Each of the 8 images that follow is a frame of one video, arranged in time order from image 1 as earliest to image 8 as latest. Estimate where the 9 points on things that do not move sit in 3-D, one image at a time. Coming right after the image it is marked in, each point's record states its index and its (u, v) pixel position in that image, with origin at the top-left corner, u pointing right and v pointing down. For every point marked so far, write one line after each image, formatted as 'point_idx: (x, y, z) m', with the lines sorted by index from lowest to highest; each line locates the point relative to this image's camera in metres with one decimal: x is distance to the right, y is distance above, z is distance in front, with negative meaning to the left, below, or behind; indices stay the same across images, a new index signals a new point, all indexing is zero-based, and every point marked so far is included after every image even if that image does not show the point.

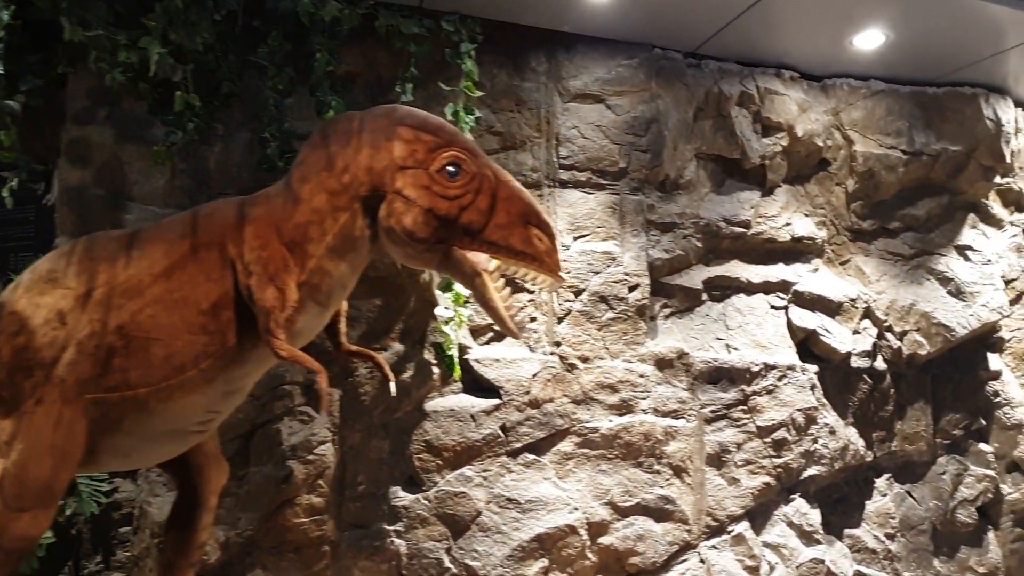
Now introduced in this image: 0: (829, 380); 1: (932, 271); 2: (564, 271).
0: (+1.2, -0.3, +2.8) m
1: (+1.7, +0.1, +3.0) m
2: (+0.2, +0.1, +2.5) m
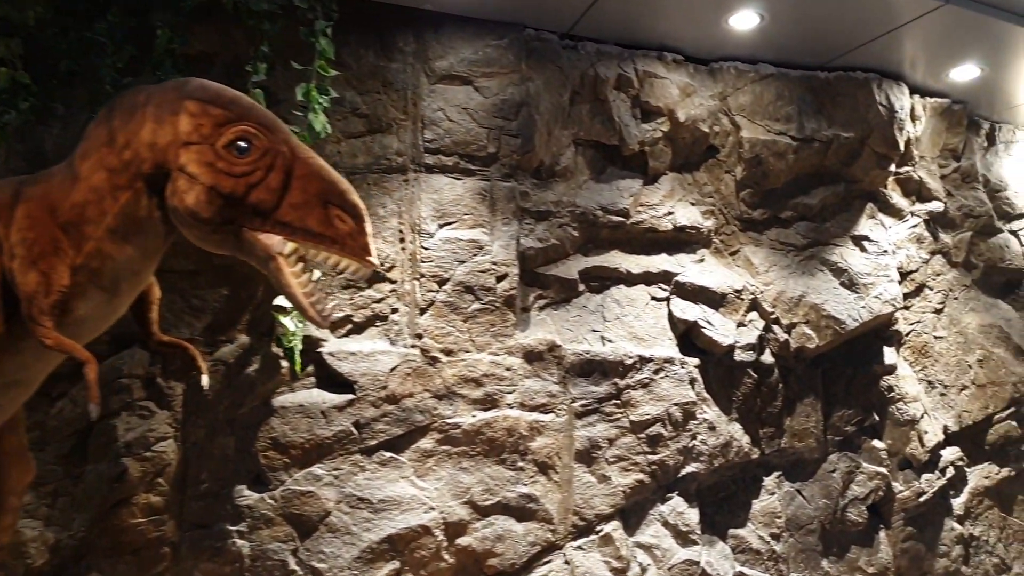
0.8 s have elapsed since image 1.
0: (+0.7, -0.3, +2.7) m
1: (+1.2, +0.1, +2.9) m
2: (-0.3, +0.1, +2.4) m
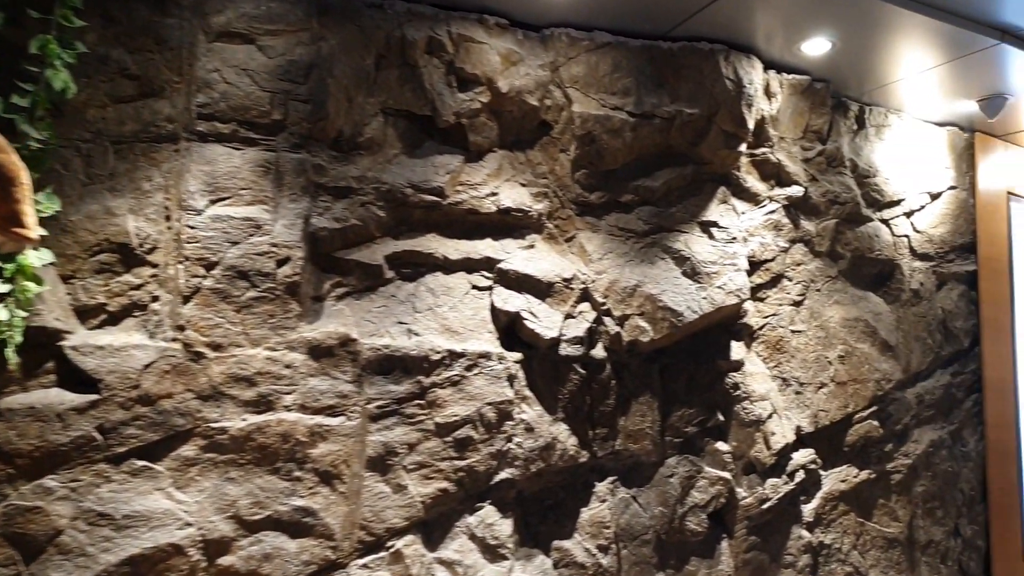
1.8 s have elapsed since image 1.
0: (+0.1, -0.3, +2.5) m
1: (+0.6, +0.1, +2.7) m
2: (-0.9, +0.1, +2.1) m
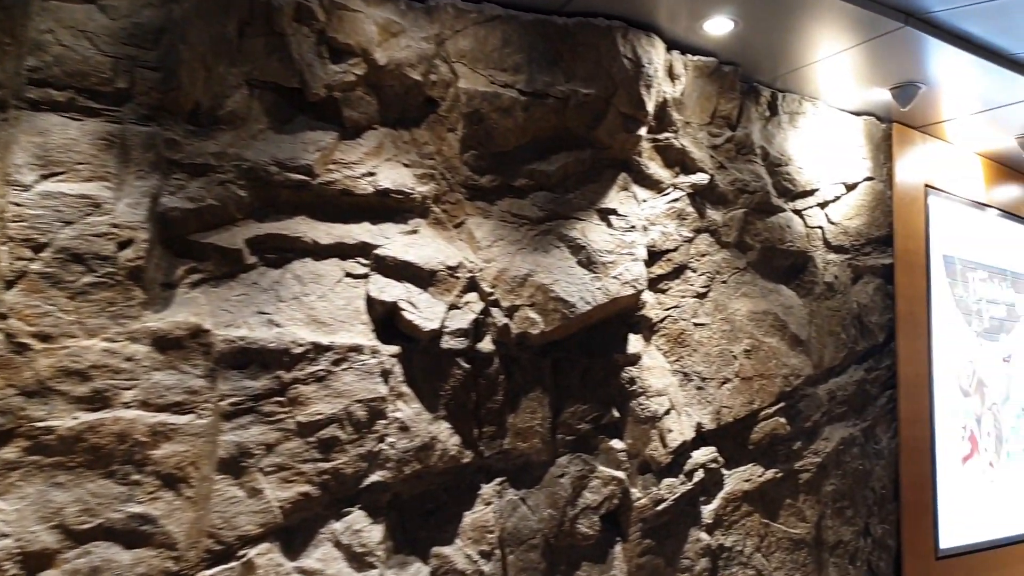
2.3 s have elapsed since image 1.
0: (-0.3, -0.2, +2.3) m
1: (+0.2, +0.2, +2.5) m
2: (-1.3, +0.2, +1.9) m
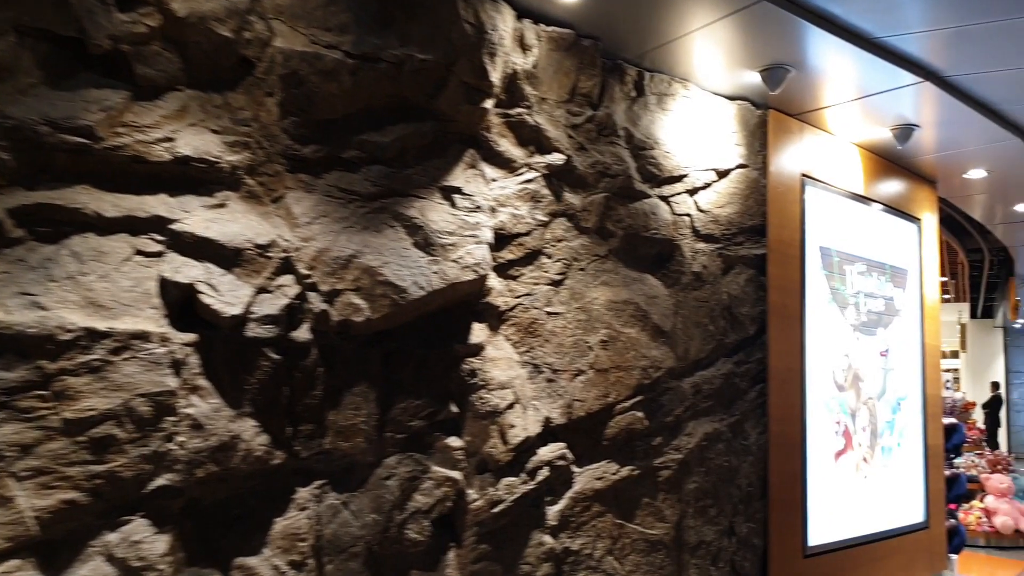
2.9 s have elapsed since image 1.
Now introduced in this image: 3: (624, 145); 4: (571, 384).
0: (-0.8, -0.2, +2.0) m
1: (-0.4, +0.2, +2.3) m
2: (-1.7, +0.2, +1.6) m
3: (+0.4, +0.5, +2.8) m
4: (+0.2, -0.3, +2.6) m
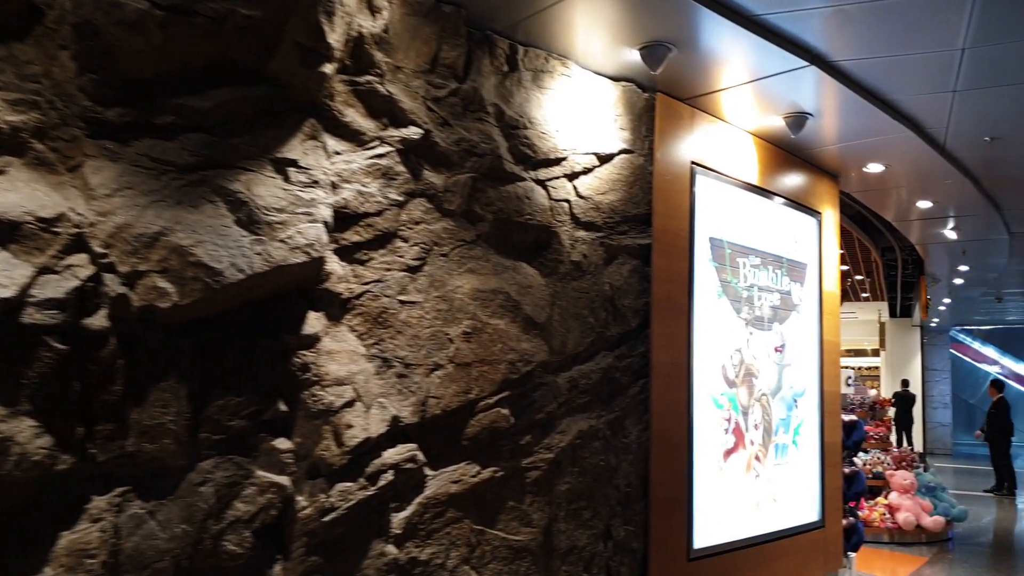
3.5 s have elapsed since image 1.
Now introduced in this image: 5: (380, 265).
0: (-1.2, -0.1, +1.8) m
1: (-0.8, +0.3, +2.1) m
2: (-2.1, +0.3, +1.2) m
3: (-0.1, +0.6, +2.6) m
4: (-0.3, -0.3, +2.4) m
5: (-0.4, +0.1, +2.4) m
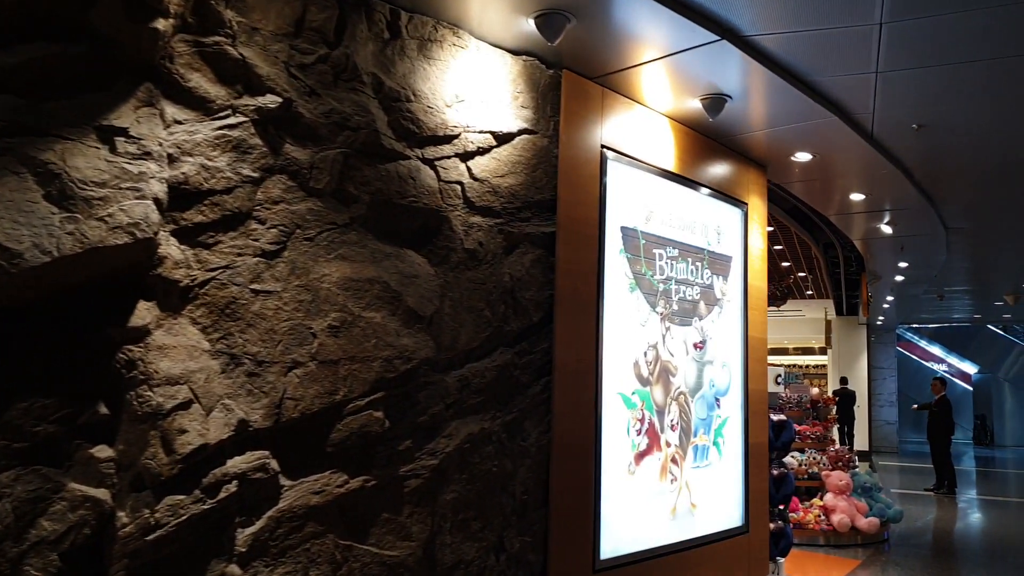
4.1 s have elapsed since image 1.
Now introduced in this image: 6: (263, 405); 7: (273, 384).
0: (-1.6, -0.1, +1.5) m
1: (-1.2, +0.3, +1.8) m
2: (-2.4, +0.3, +0.9) m
3: (-0.5, +0.6, +2.4) m
4: (-0.6, -0.3, +2.1) m
5: (-0.8, +0.1, +2.1) m
6: (-0.7, -0.3, +2.1) m
7: (-0.7, -0.3, +2.1) m
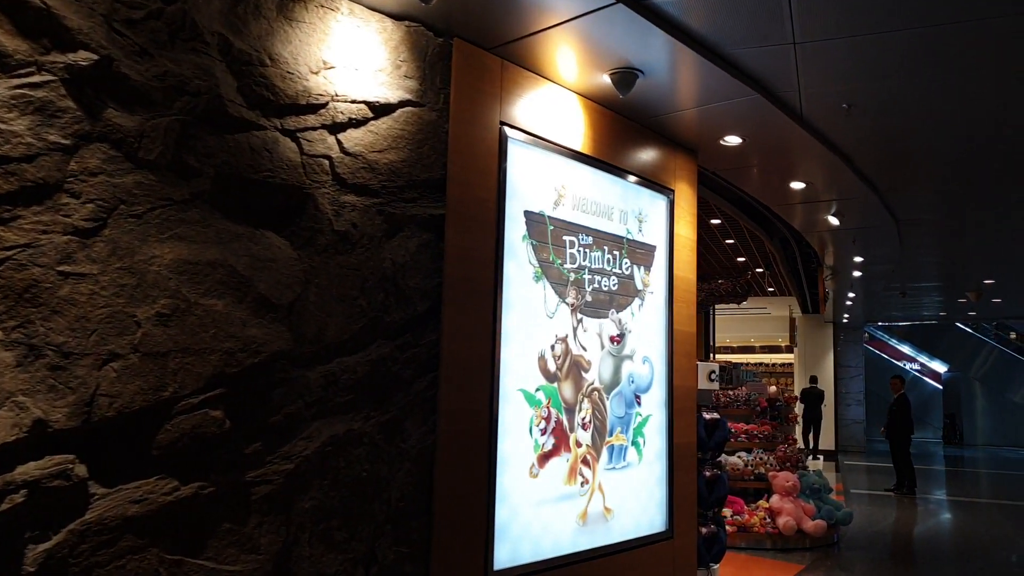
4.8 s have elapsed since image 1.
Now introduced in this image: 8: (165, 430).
0: (-2.0, 0.0, +1.2) m
1: (-1.5, +0.3, +1.5) m
2: (-2.8, +0.4, +0.6) m
3: (-0.8, +0.7, +2.1) m
4: (-1.0, -0.2, +1.9) m
5: (-1.2, +0.2, +1.8) m
6: (-1.1, -0.3, +1.8) m
7: (-1.1, -0.2, +1.8) m
8: (-0.9, -0.4, +2.0) m
